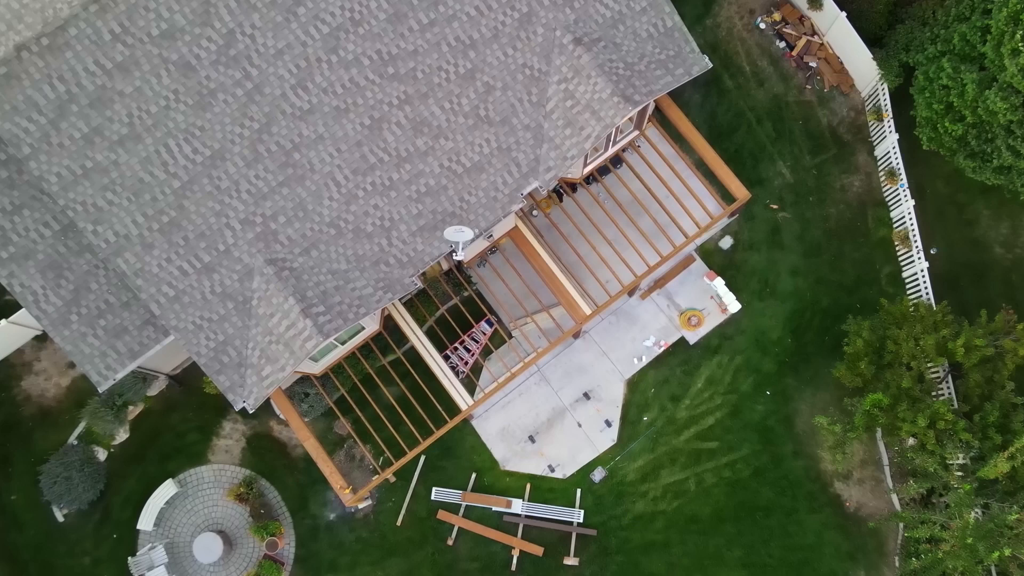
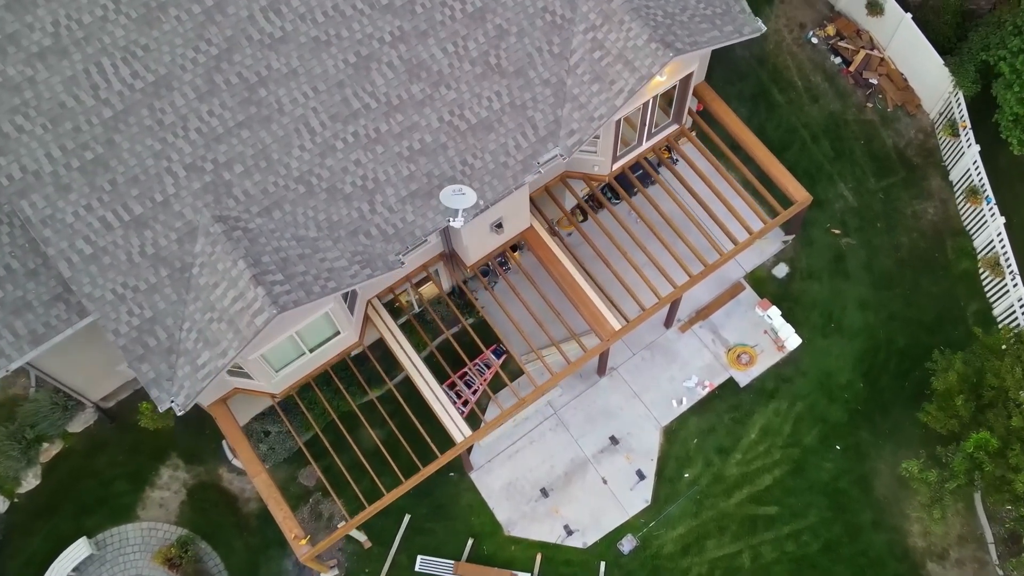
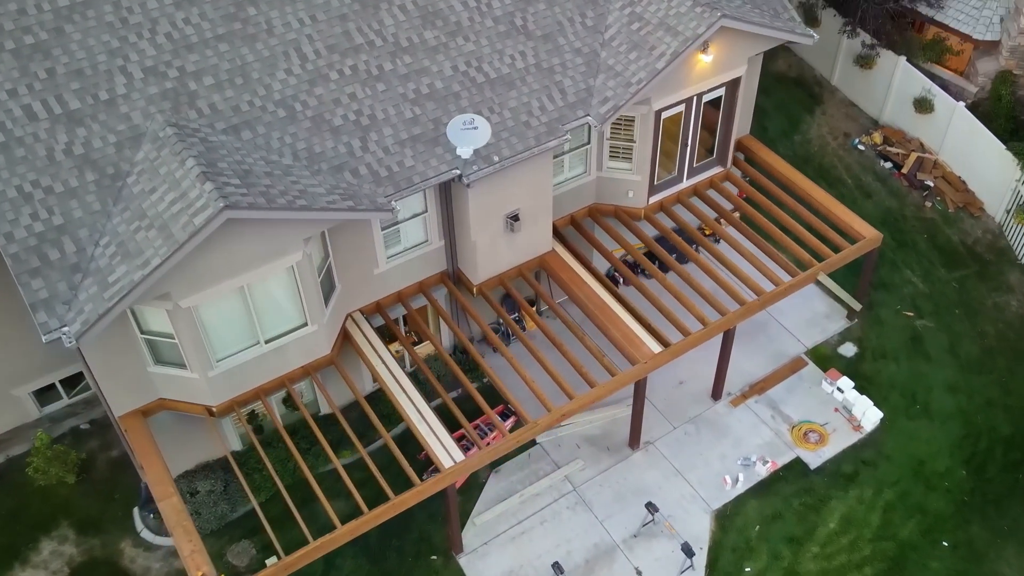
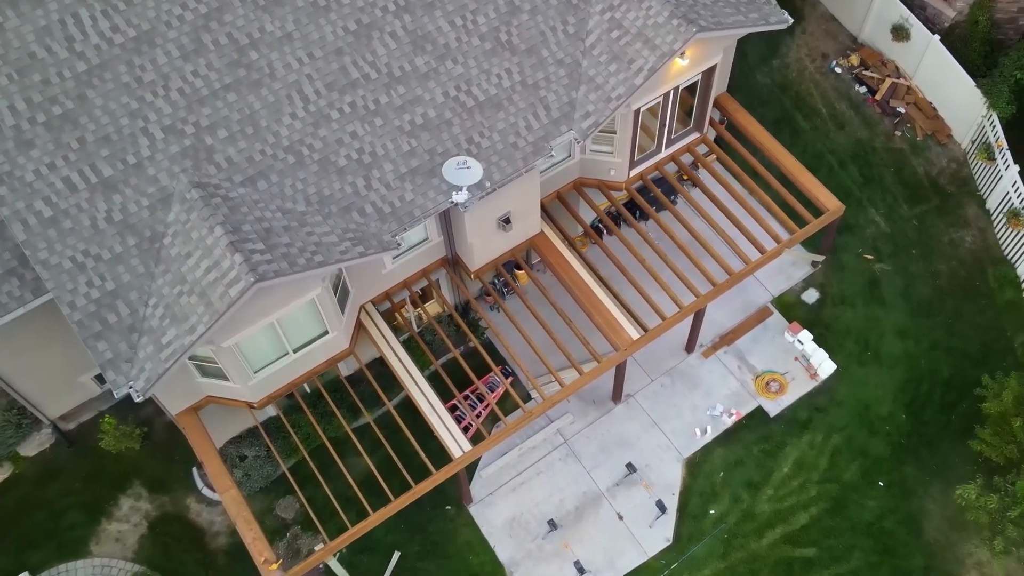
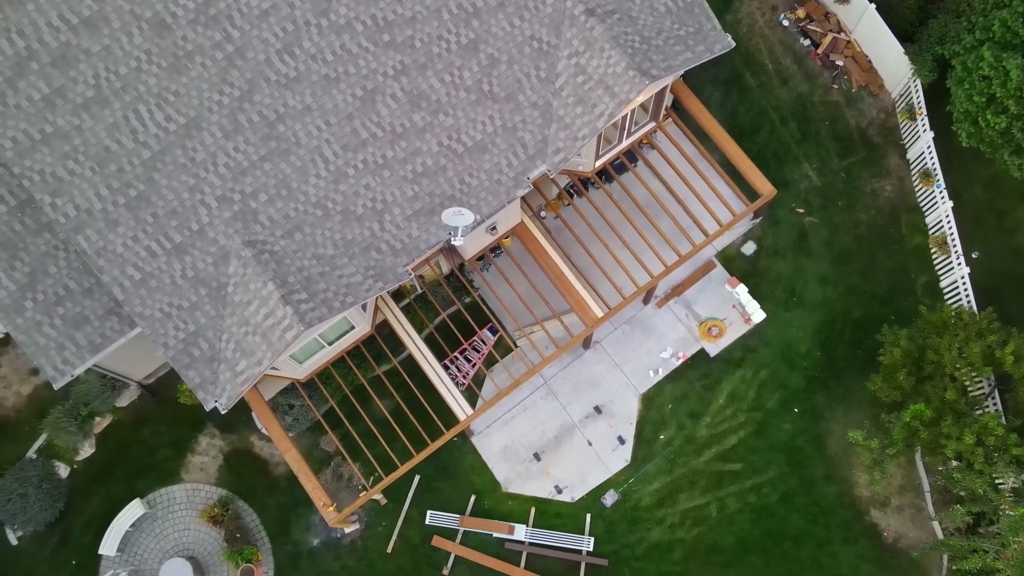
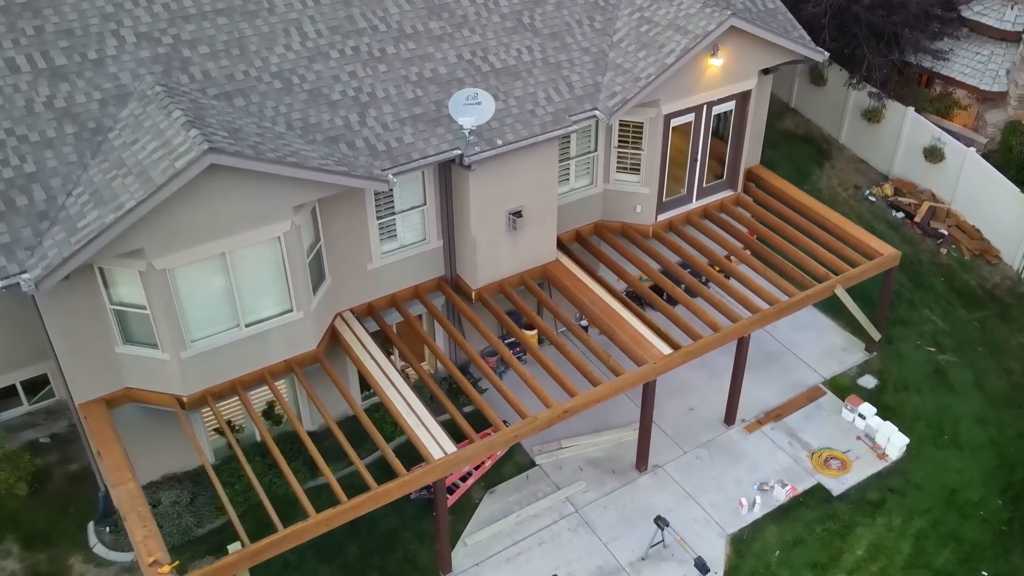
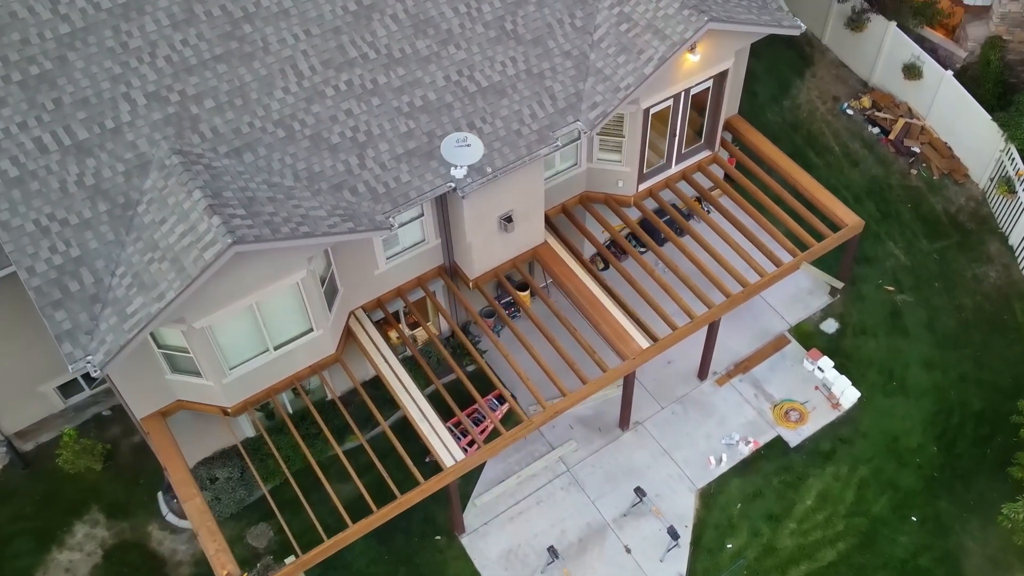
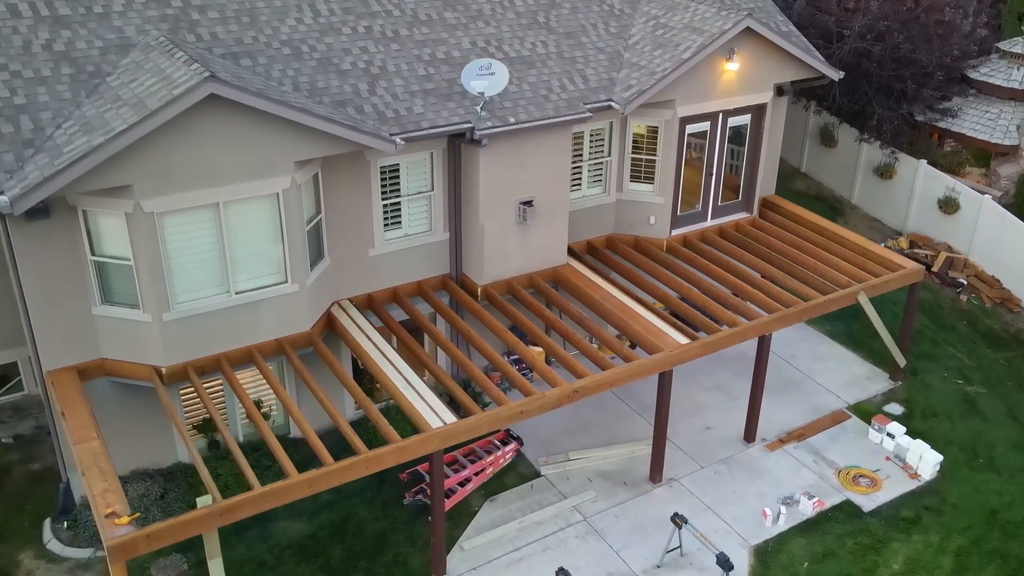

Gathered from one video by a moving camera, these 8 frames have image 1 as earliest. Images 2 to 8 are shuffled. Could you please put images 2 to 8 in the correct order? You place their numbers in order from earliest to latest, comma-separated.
5, 2, 4, 7, 3, 6, 8
